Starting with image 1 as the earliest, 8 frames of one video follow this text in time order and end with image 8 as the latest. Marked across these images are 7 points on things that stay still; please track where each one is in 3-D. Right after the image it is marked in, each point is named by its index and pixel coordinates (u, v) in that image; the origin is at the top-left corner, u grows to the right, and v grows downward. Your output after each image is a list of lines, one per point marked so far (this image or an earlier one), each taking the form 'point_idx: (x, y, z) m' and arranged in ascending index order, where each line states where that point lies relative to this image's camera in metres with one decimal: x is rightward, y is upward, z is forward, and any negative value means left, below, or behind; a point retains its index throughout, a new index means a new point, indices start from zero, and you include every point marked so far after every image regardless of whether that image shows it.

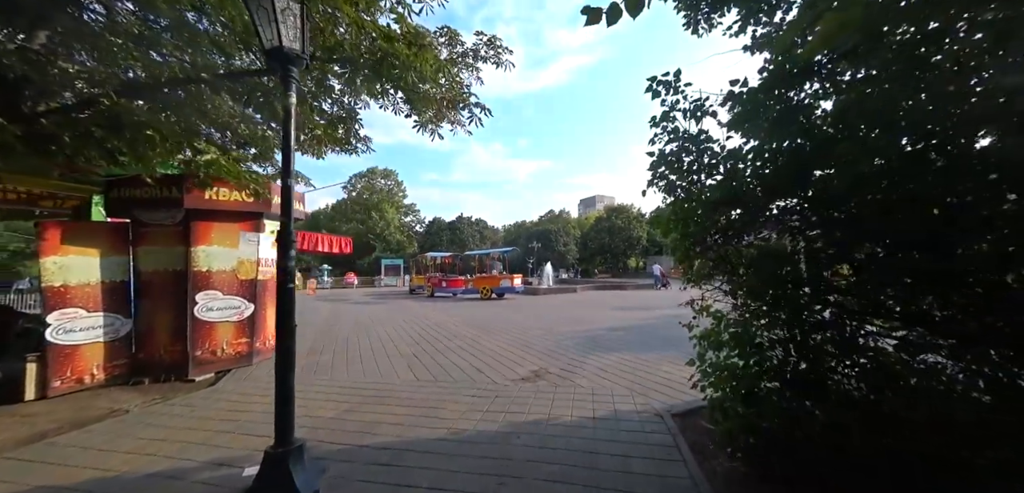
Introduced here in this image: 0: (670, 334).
0: (+3.7, -2.2, +9.4) m
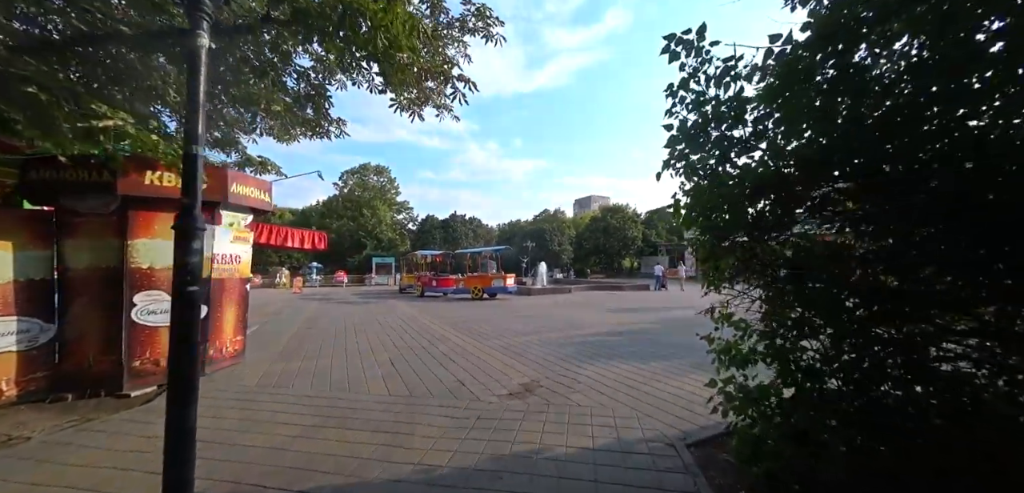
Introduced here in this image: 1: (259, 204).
0: (+3.5, -2.2, +8.8) m
1: (-4.4, +0.7, +6.8) m
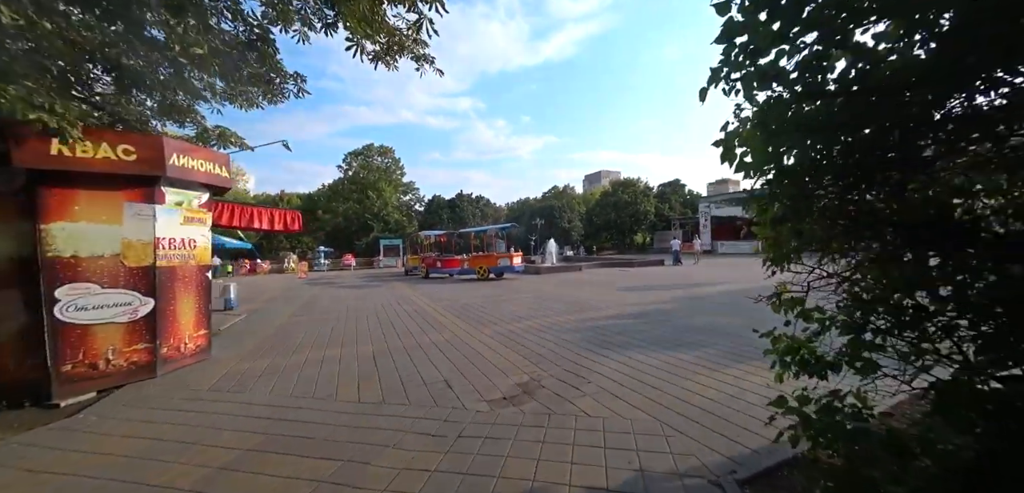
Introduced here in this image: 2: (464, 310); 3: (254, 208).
0: (+3.5, -1.6, +7.8) m
1: (-4.5, +1.0, +5.9) m
2: (-1.3, -1.8, +10.9) m
3: (-4.3, +0.6, +6.7) m
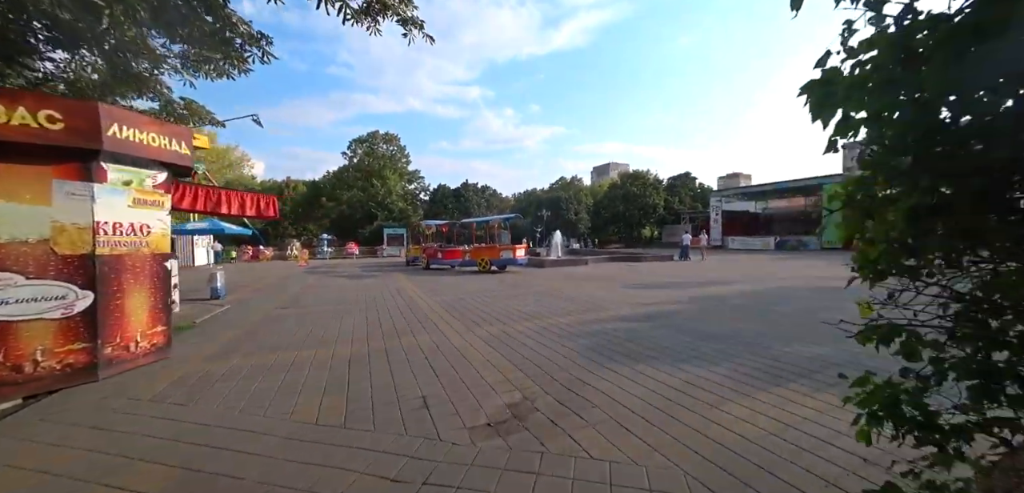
0: (+3.5, -1.5, +7.1) m
1: (-4.5, +1.2, +5.2) m
2: (-1.3, -1.6, +10.3) m
3: (-4.3, +0.8, +6.0) m
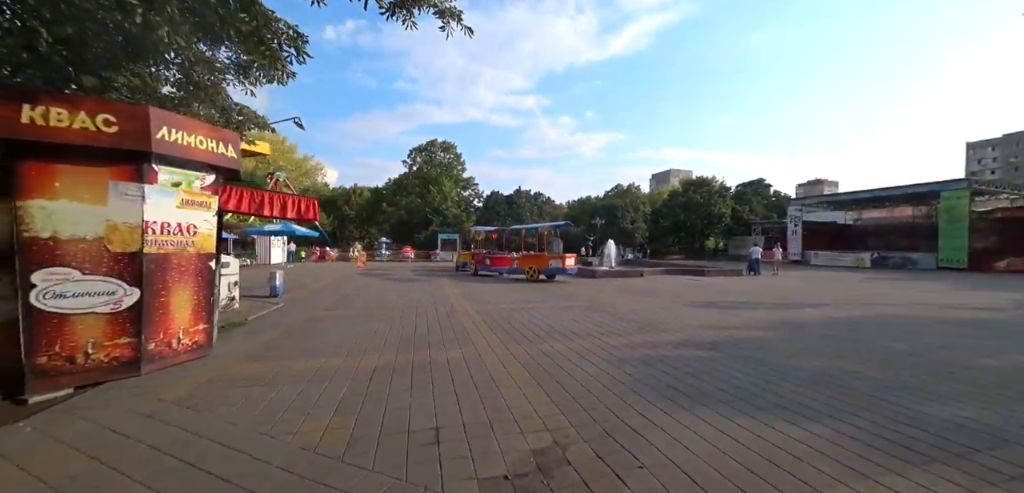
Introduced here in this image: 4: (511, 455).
0: (+4.1, -1.8, +6.1) m
1: (-4.0, +1.2, +5.3) m
2: (-0.2, -1.8, +9.9) m
3: (-3.7, +0.8, +6.1) m
4: (0.0, -1.5, +3.2) m
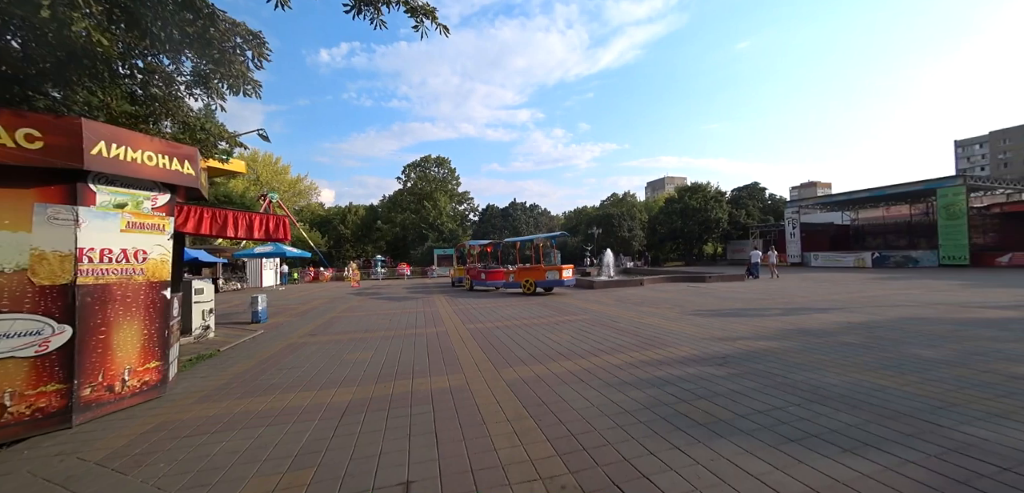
0: (+4.0, -1.8, +5.5) m
1: (-4.1, +0.8, +4.8) m
2: (-0.3, -2.1, +9.3) m
3: (-3.9, +0.5, +5.6) m
4: (-0.1, -1.7, +2.6) m
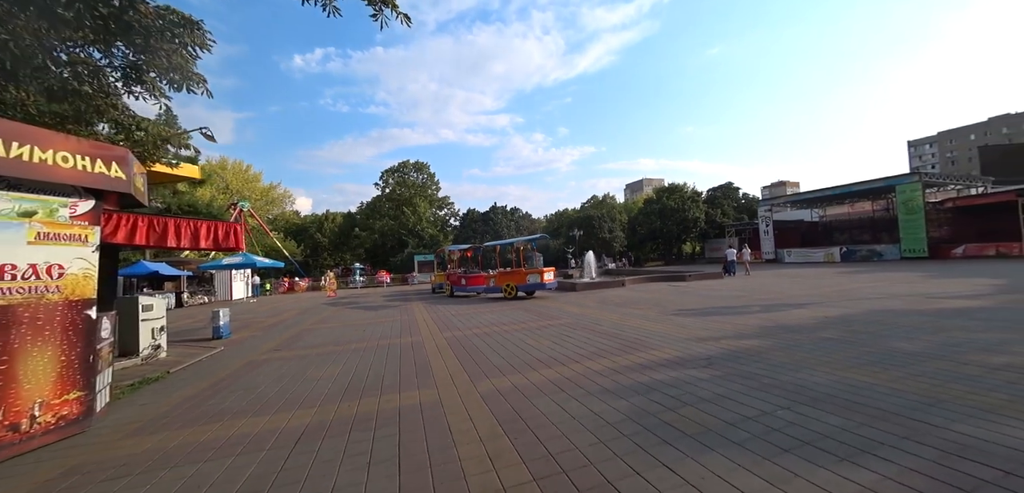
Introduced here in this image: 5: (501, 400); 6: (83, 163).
0: (+3.7, -1.7, +5.3) m
1: (-4.5, +0.7, +4.3) m
2: (-0.8, -2.2, +8.9) m
3: (-4.3, +0.3, +5.0) m
4: (-0.2, -1.7, +2.2) m
5: (-0.1, -1.9, +5.1) m
6: (-4.5, +0.9, +4.2) m
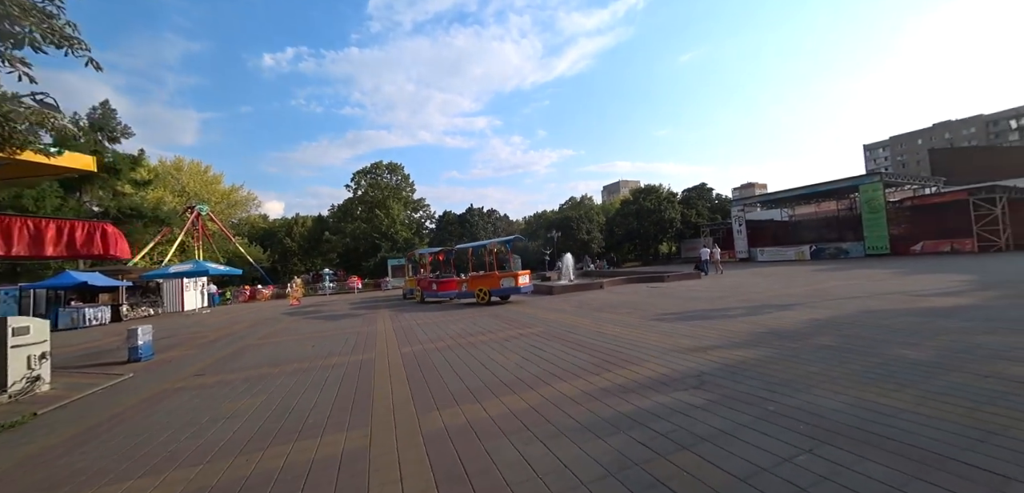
0: (+3.2, -1.7, +4.4) m
1: (-5.0, +0.6, +3.0) m
2: (-1.5, -2.2, +7.7) m
3: (-4.8, +0.2, +3.8) m
4: (-0.6, -1.7, +1.1) m
5: (-0.6, -1.9, +4.0) m
6: (-5.0, +0.8, +2.9) m
